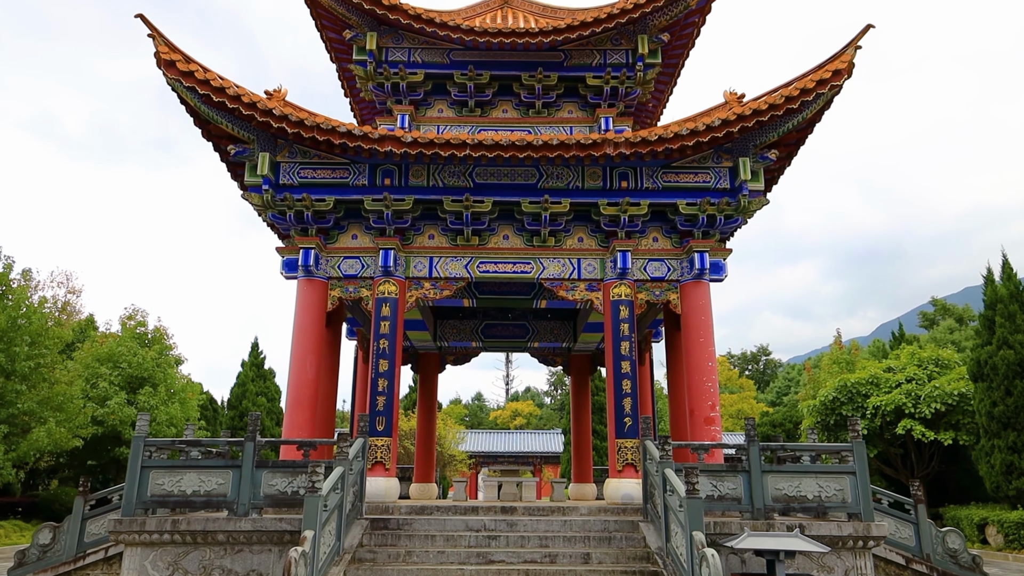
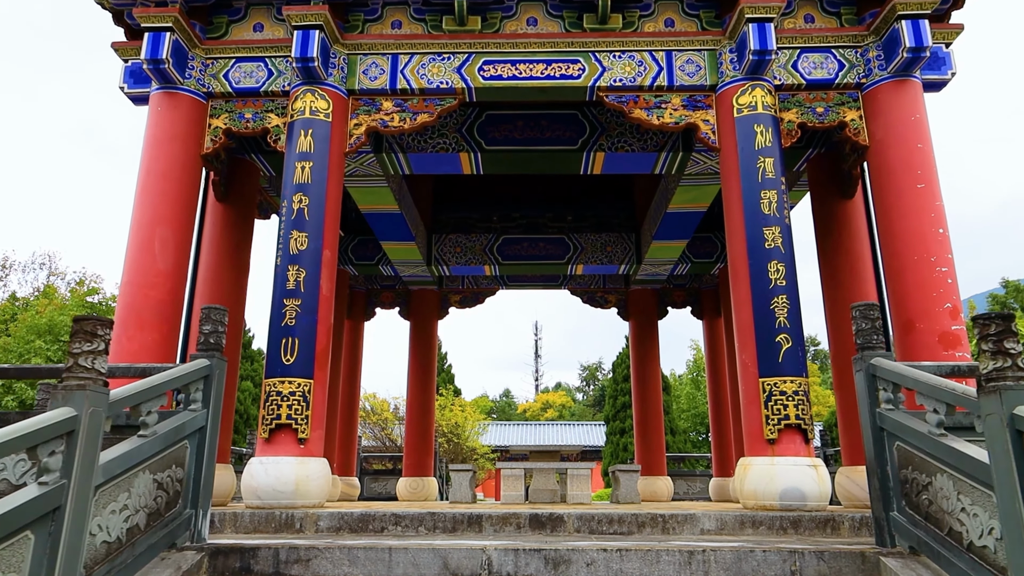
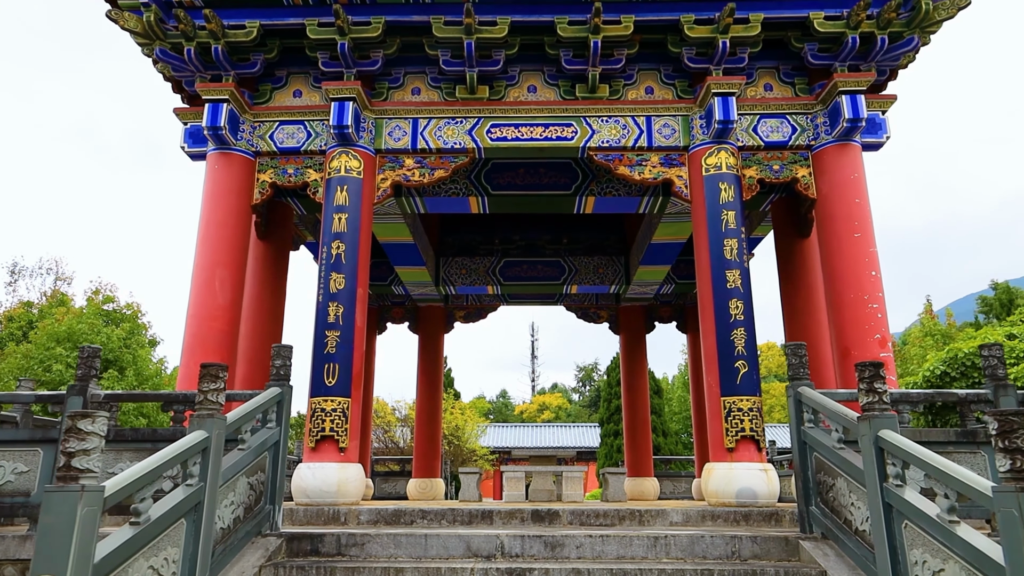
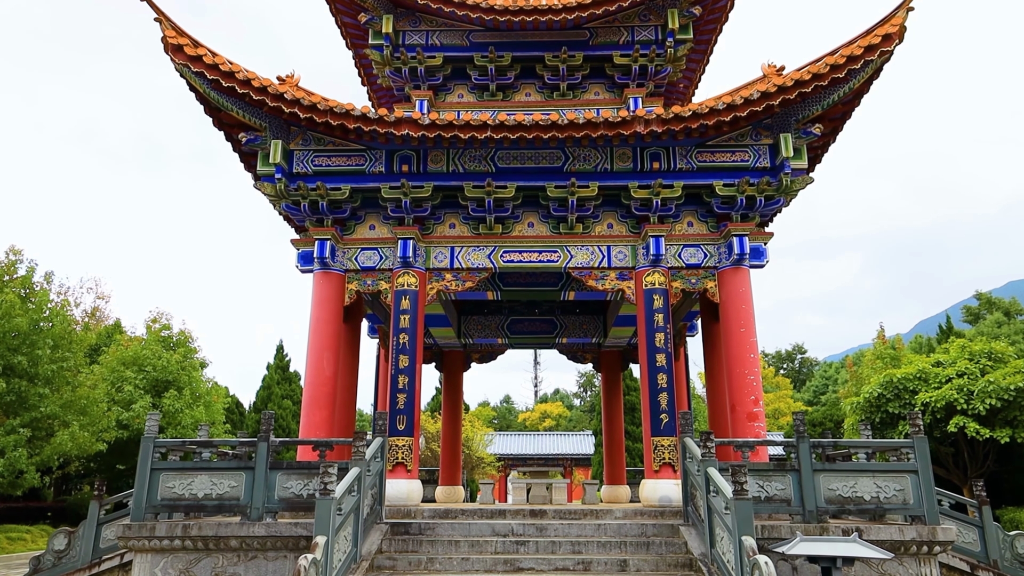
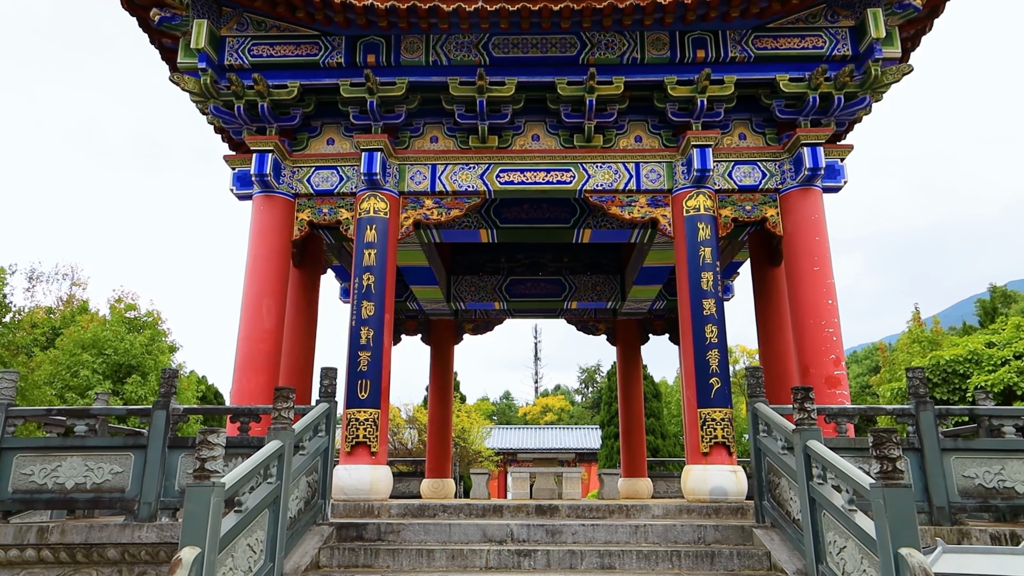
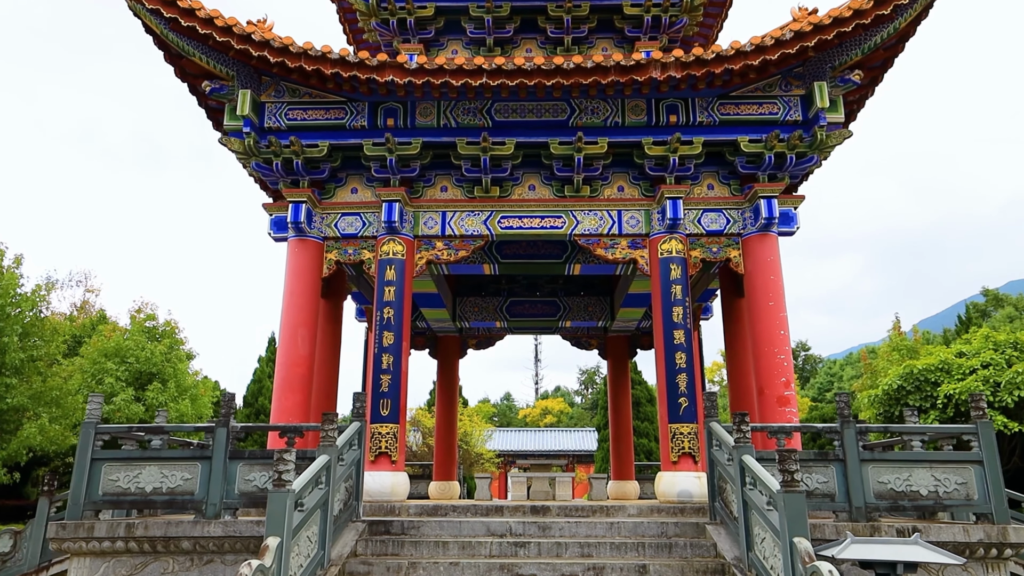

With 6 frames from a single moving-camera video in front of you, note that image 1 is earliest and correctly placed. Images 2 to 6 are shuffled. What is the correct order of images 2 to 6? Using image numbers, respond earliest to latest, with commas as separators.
4, 6, 5, 3, 2
